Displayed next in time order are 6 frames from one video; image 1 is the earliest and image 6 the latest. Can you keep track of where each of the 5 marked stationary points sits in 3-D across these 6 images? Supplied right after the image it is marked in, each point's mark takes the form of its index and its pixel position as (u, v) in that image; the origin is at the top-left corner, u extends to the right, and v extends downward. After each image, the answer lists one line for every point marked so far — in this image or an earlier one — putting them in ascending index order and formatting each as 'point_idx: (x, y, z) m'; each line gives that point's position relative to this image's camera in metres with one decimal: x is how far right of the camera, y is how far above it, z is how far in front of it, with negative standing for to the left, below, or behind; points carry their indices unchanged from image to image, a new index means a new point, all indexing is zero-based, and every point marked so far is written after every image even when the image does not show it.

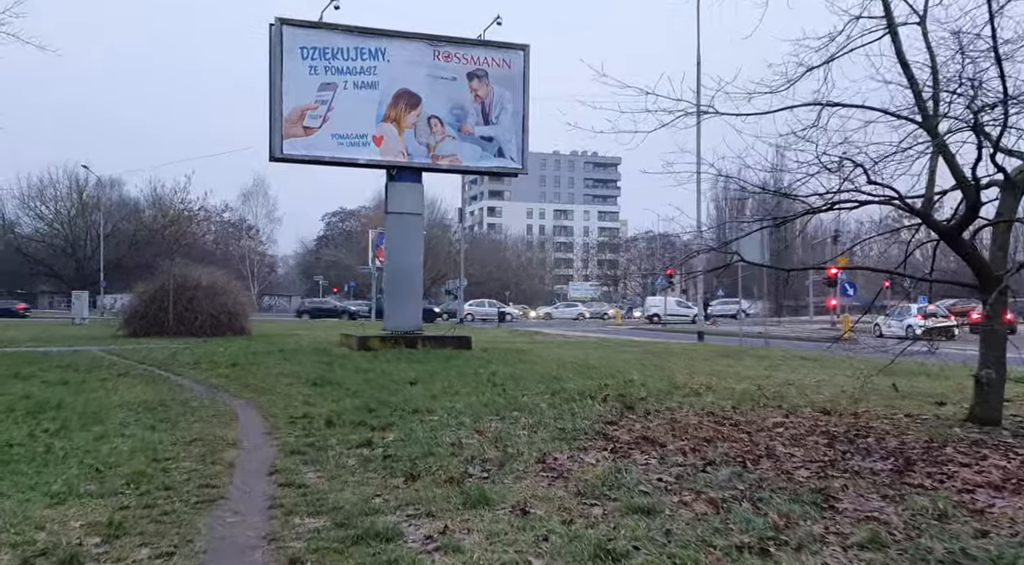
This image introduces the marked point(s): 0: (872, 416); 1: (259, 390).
0: (+3.9, -1.4, +9.1) m
1: (-4.2, -1.8, +14.3) m
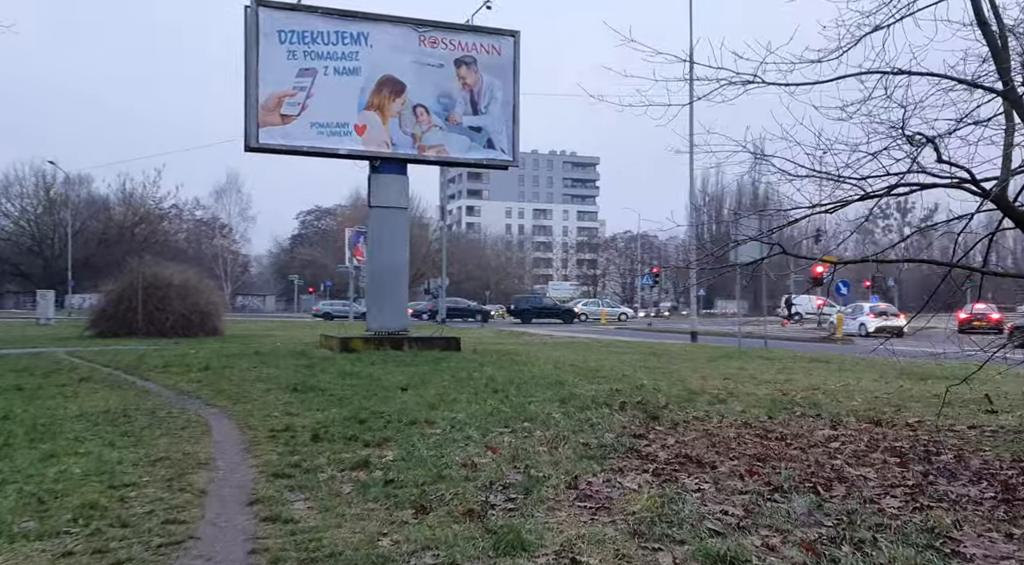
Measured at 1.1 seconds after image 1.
0: (+4.0, -1.4, +8.1) m
1: (-4.2, -1.7, +13.0) m
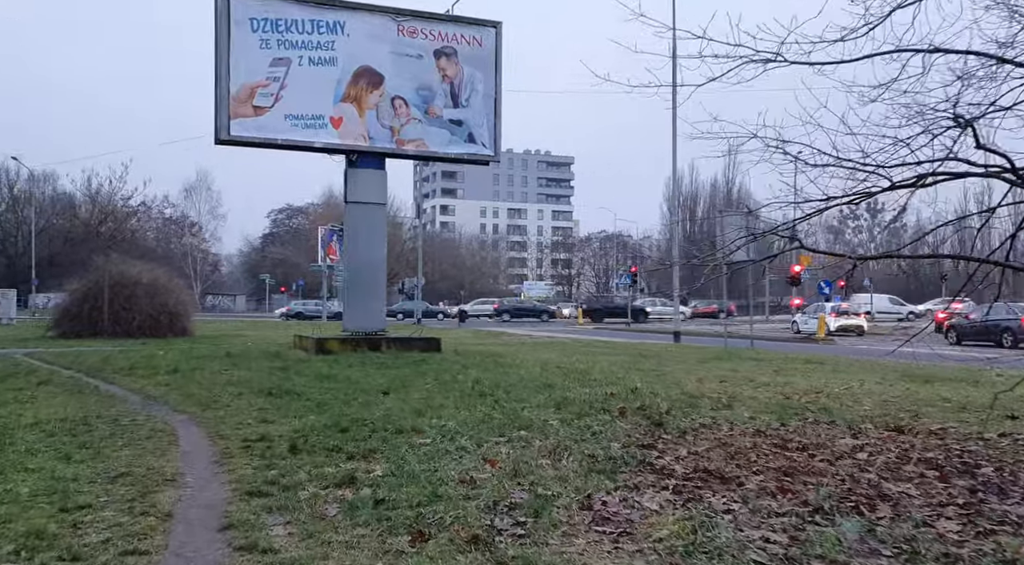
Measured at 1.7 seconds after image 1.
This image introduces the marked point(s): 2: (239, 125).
0: (+4.0, -1.4, +7.6) m
1: (-4.4, -1.7, +12.2) m
2: (-6.2, +3.6, +19.3) m
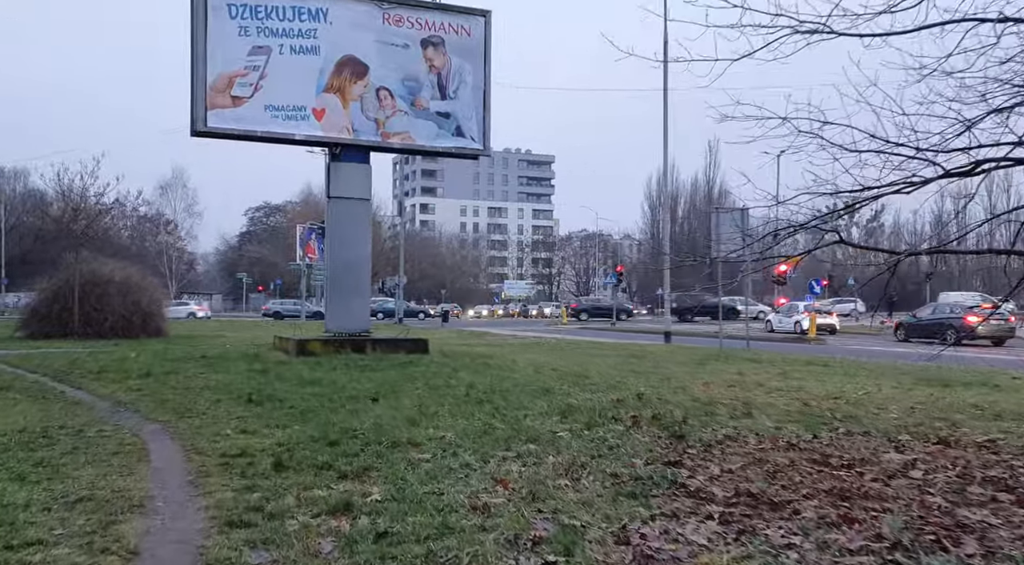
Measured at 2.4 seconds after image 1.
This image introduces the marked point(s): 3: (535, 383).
0: (+4.0, -1.3, +6.9) m
1: (-4.5, -1.7, +11.4) m
2: (-6.4, +3.6, +18.4) m
3: (+0.4, -1.6, +13.3) m
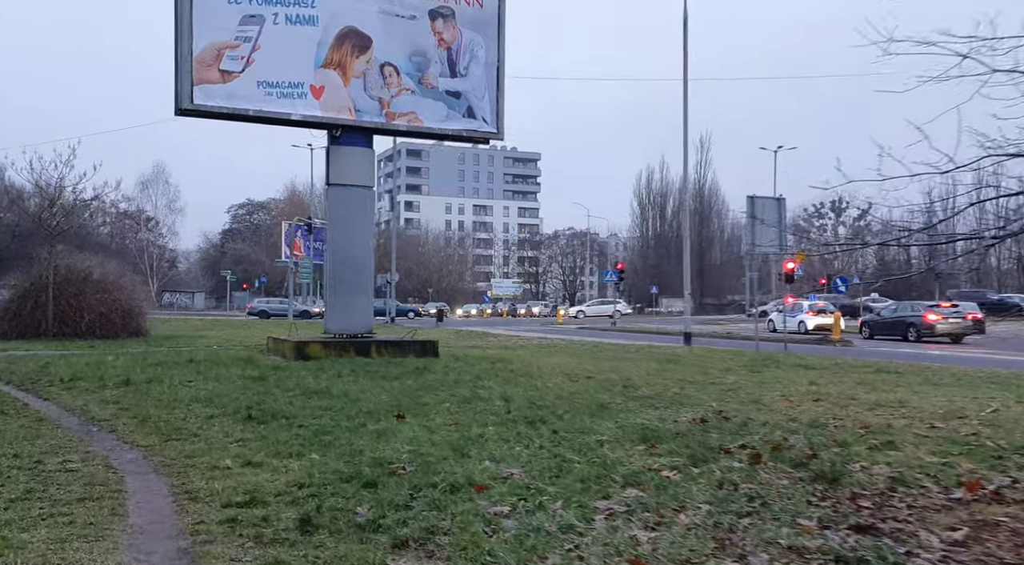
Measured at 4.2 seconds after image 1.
0: (+4.7, -1.3, +5.1) m
1: (-3.8, -1.6, +9.4) m
2: (-5.9, +3.7, +16.3) m
3: (+0.9, -1.5, +11.4) m
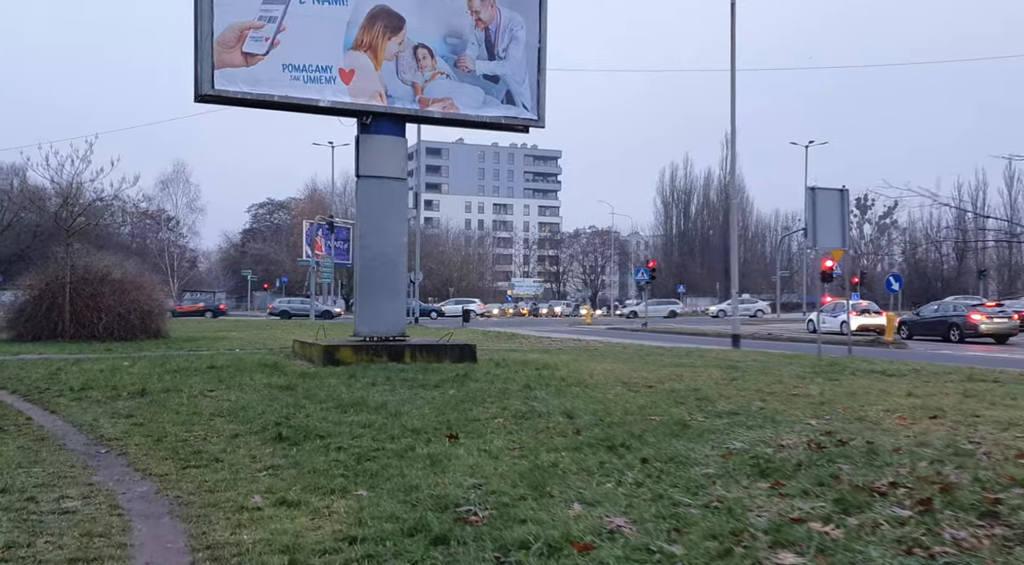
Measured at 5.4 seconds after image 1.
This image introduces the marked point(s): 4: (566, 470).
0: (+5.3, -1.3, +3.6) m
1: (-3.1, -1.6, +8.1) m
2: (-5.1, +3.7, +15.1) m
3: (+1.7, -1.5, +10.0) m
4: (+0.4, -1.5, +6.7) m
